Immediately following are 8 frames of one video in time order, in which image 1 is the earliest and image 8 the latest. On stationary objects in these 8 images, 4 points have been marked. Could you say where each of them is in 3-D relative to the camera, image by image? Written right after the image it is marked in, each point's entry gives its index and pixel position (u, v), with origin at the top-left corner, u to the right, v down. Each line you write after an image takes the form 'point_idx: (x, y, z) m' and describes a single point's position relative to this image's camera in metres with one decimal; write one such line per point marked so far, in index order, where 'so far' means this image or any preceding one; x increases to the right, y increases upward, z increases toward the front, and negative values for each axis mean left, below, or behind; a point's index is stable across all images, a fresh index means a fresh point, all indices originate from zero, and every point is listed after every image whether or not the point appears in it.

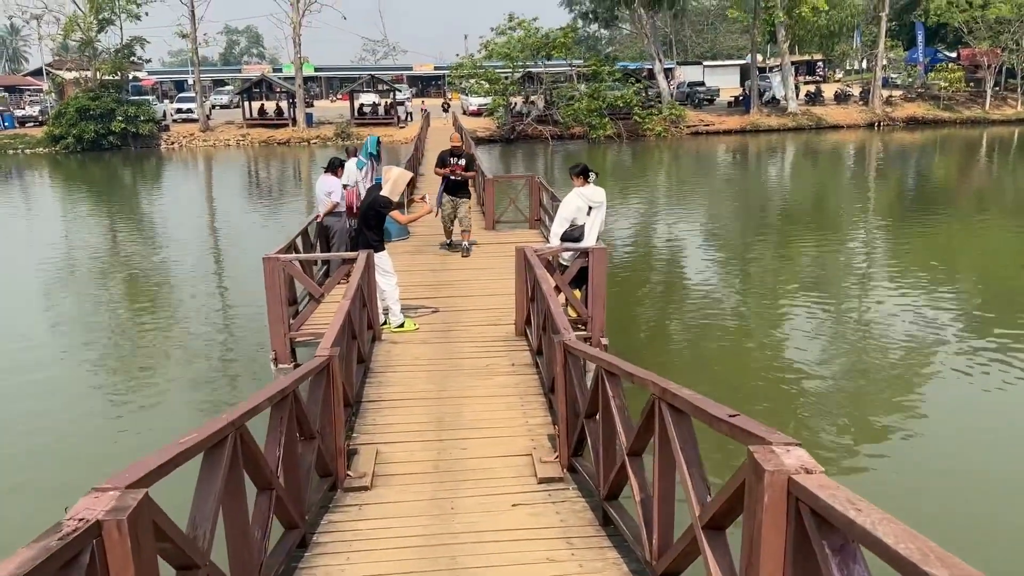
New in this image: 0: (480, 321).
0: (-0.2, -0.2, +5.8) m
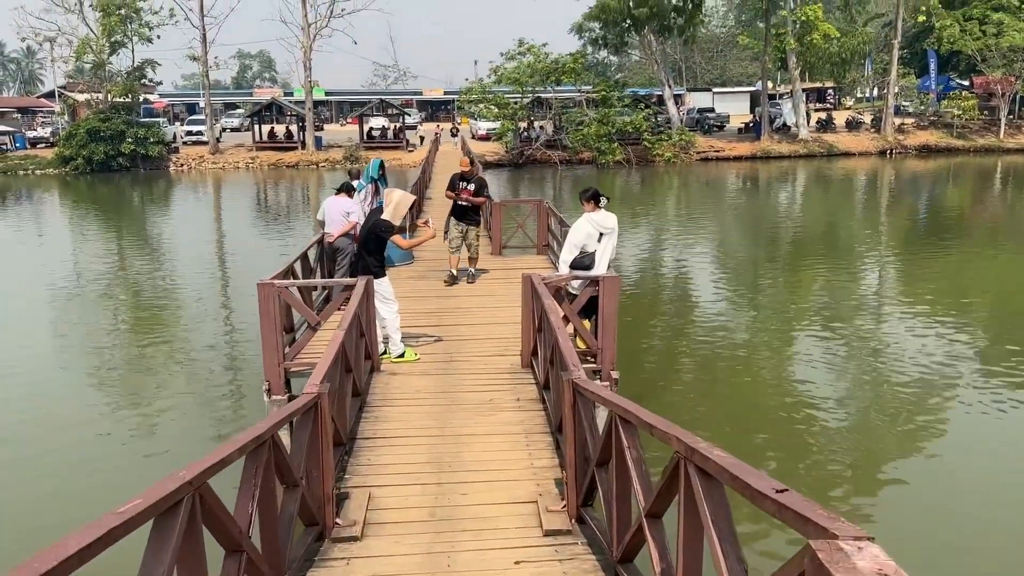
0: (-0.2, -0.5, +5.6) m
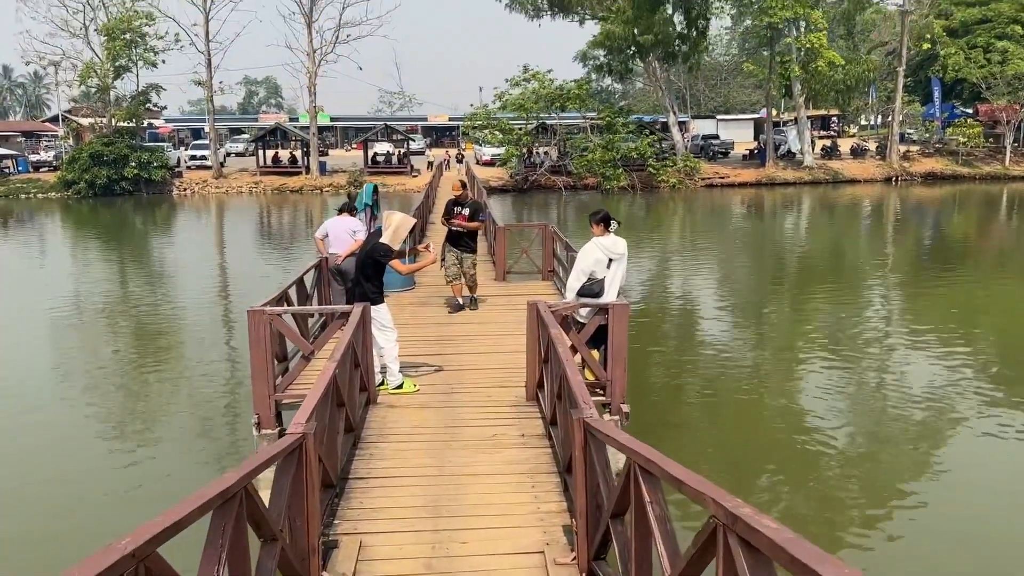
0: (-0.2, -0.6, +5.3) m
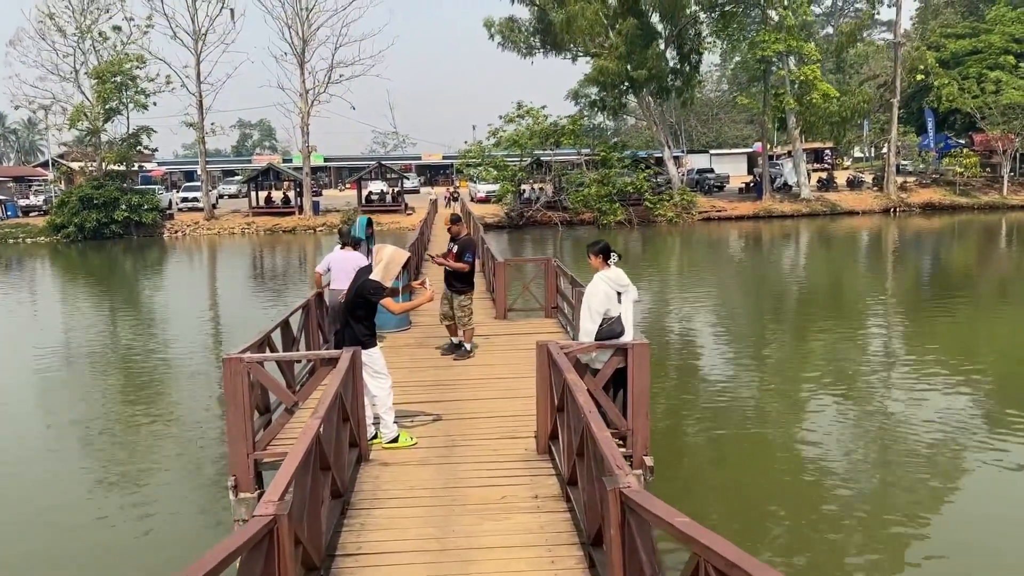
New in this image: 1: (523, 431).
0: (-0.1, -0.9, +4.8) m
1: (+0.1, -0.9, +4.8) m
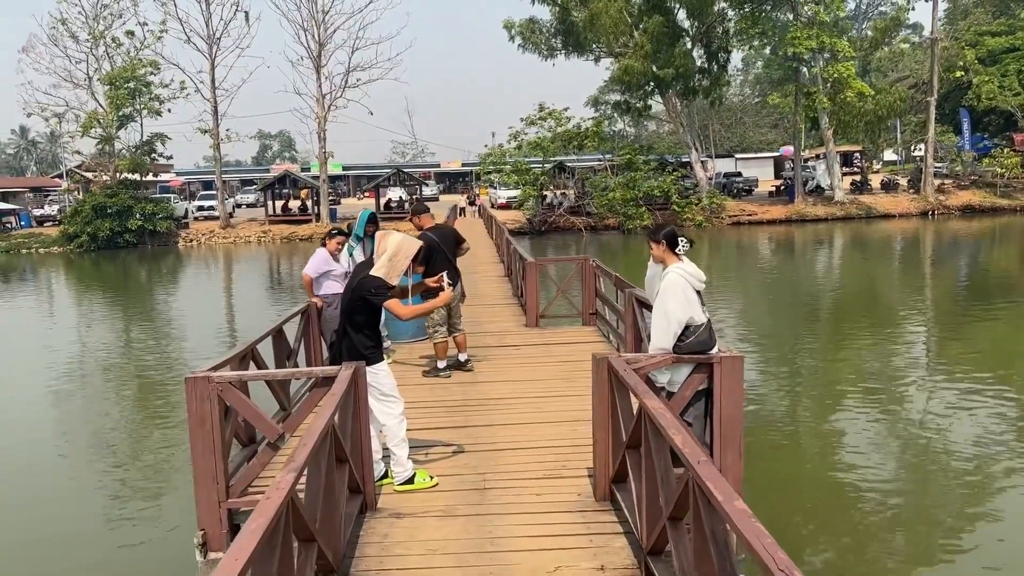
0: (+0.1, -0.9, +3.8) m
1: (+0.3, -0.9, +3.8) m
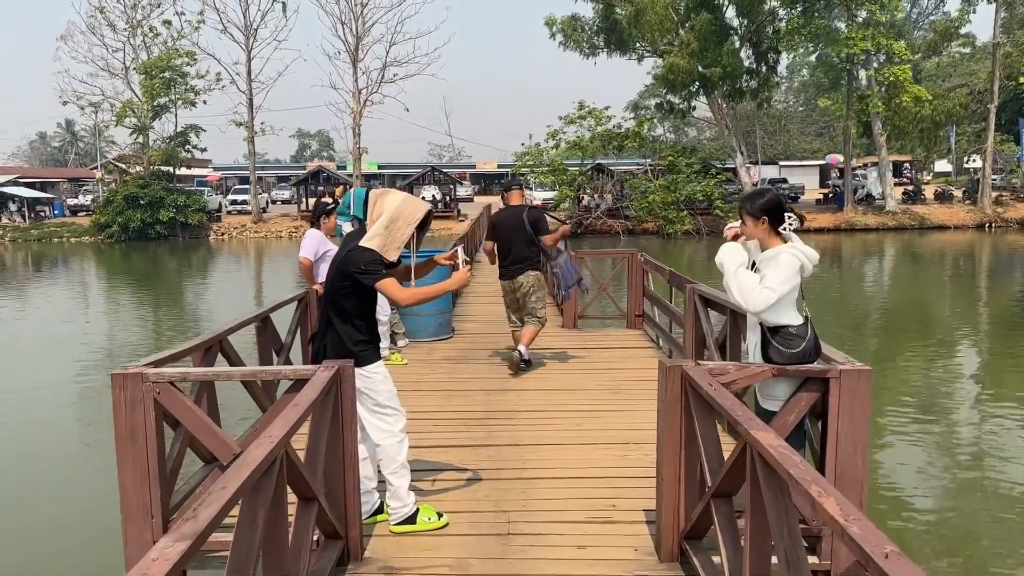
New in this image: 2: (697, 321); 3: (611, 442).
0: (+0.2, -0.8, +2.9) m
1: (+0.4, -0.8, +2.9) m
2: (+1.0, -0.2, +4.3) m
3: (+0.5, -0.7, +3.6) m
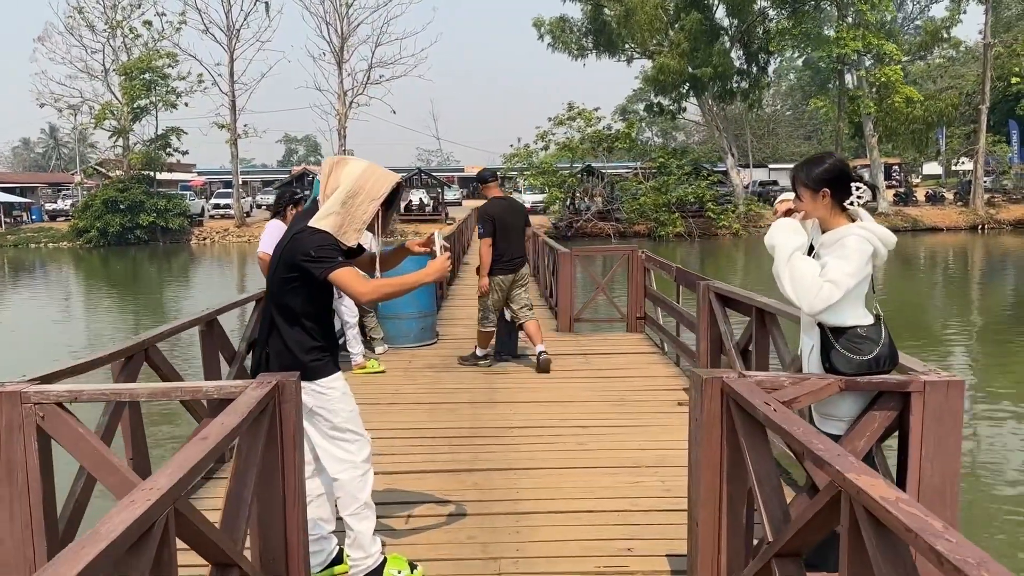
0: (+0.2, -0.8, +2.4) m
1: (+0.4, -0.8, +2.4) m
2: (+1.0, -0.2, +3.8) m
3: (+0.4, -0.7, +3.1) m
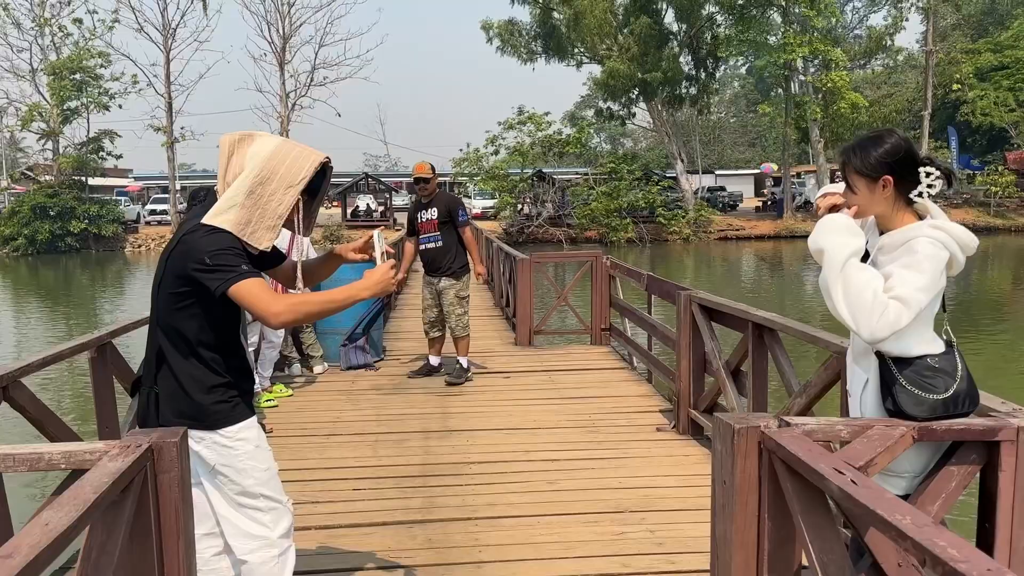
0: (+0.1, -0.8, +1.9) m
1: (+0.3, -0.8, +1.9) m
2: (+0.8, -0.2, +3.3) m
3: (+0.3, -0.7, +2.6) m
